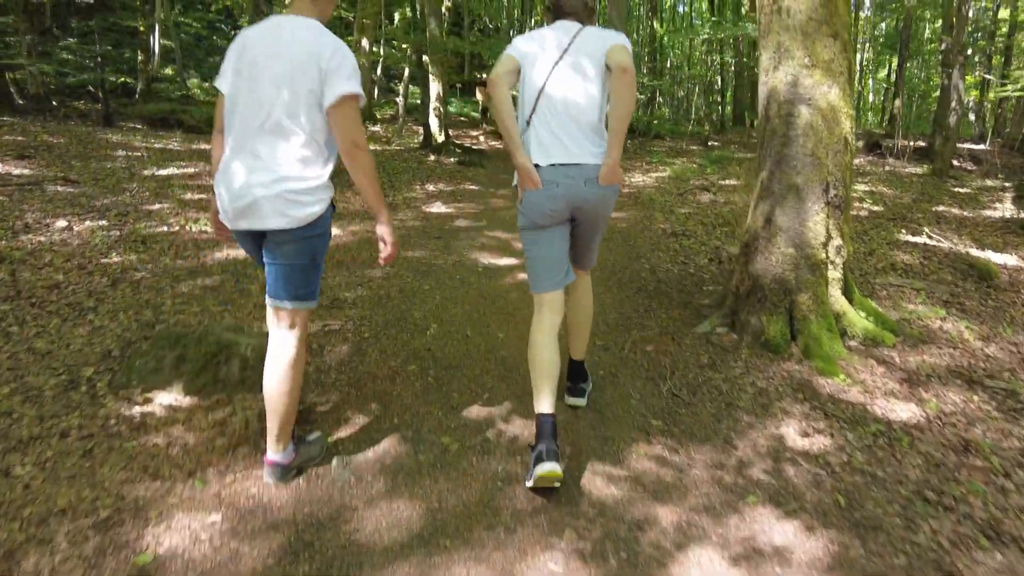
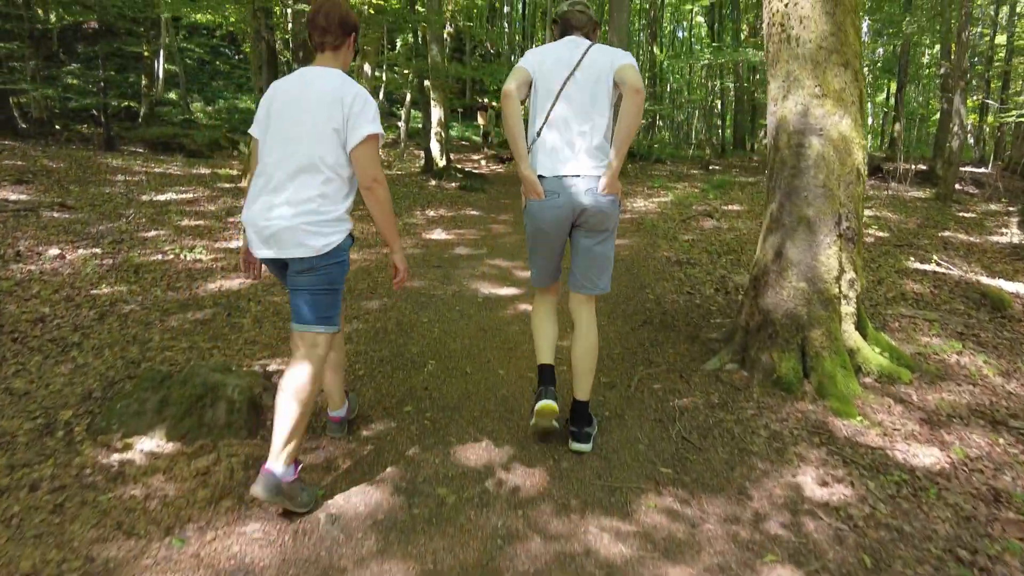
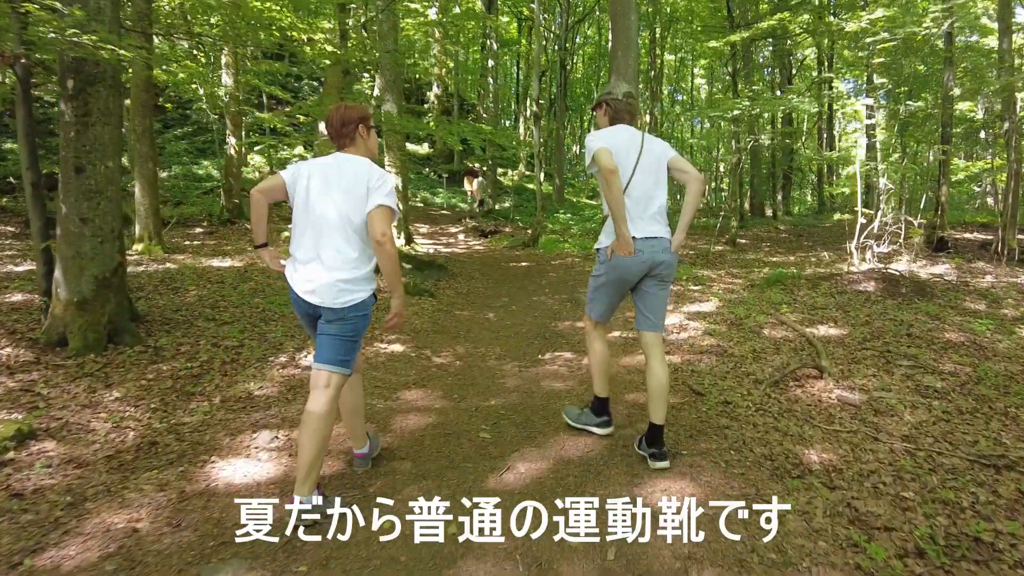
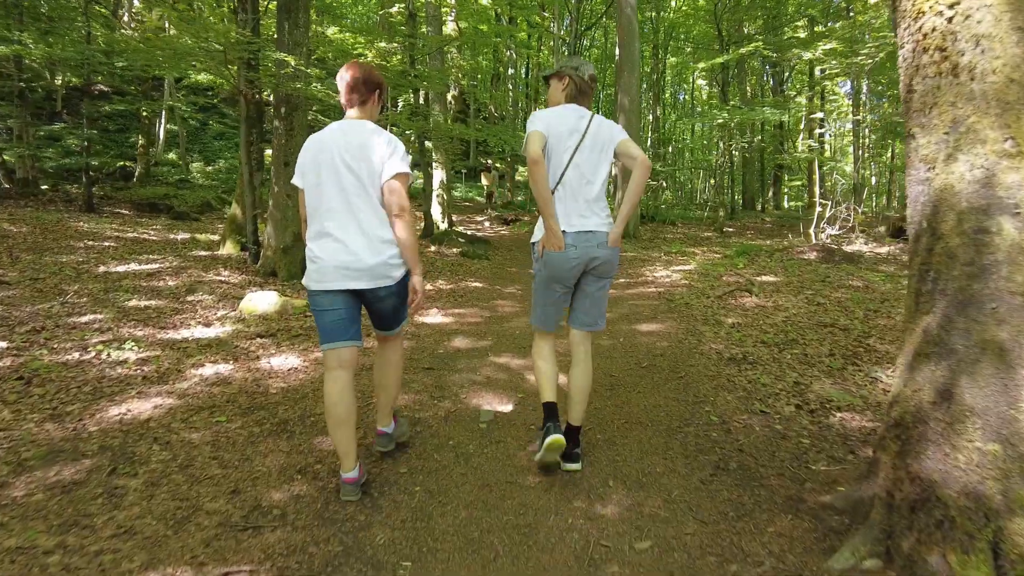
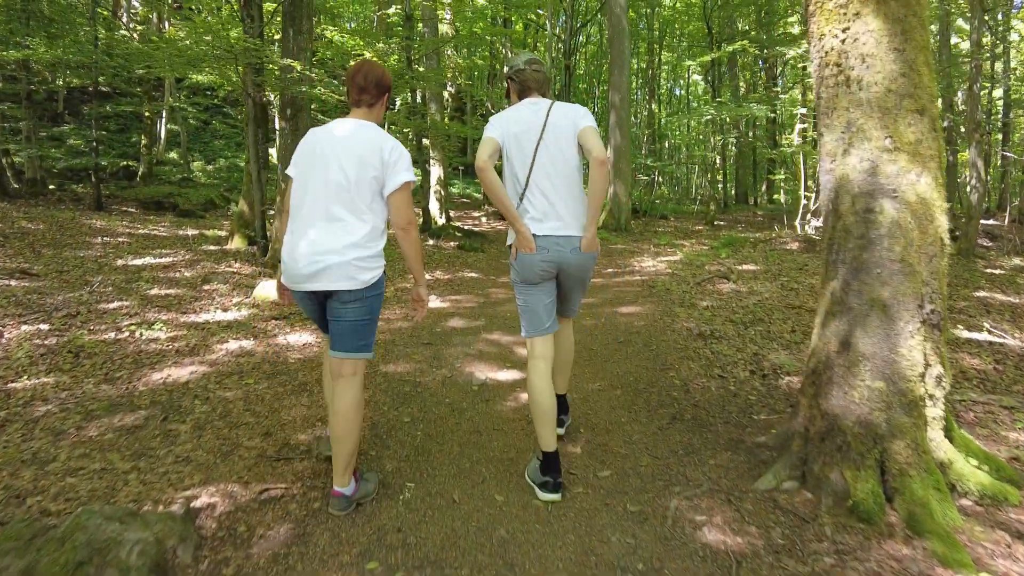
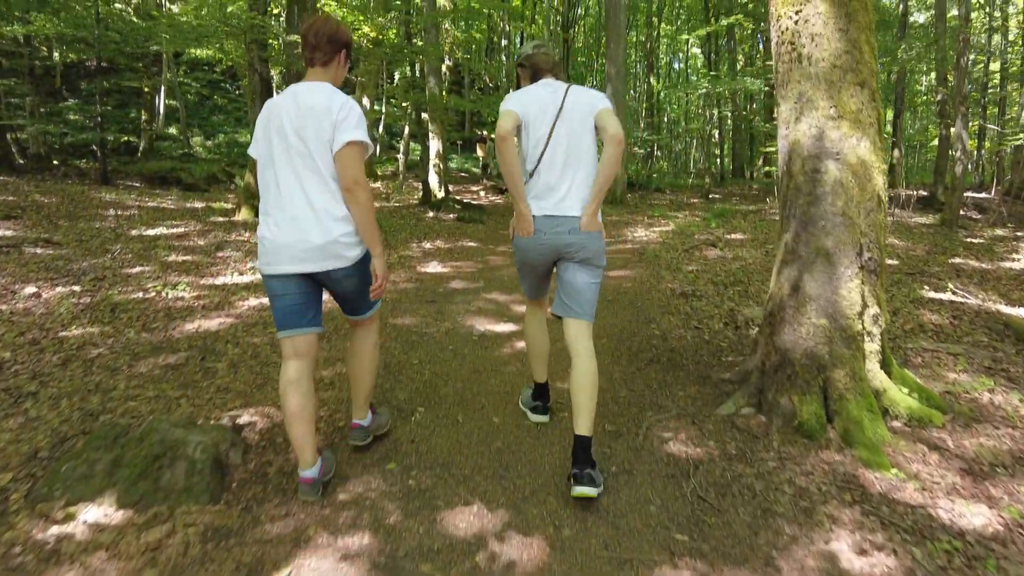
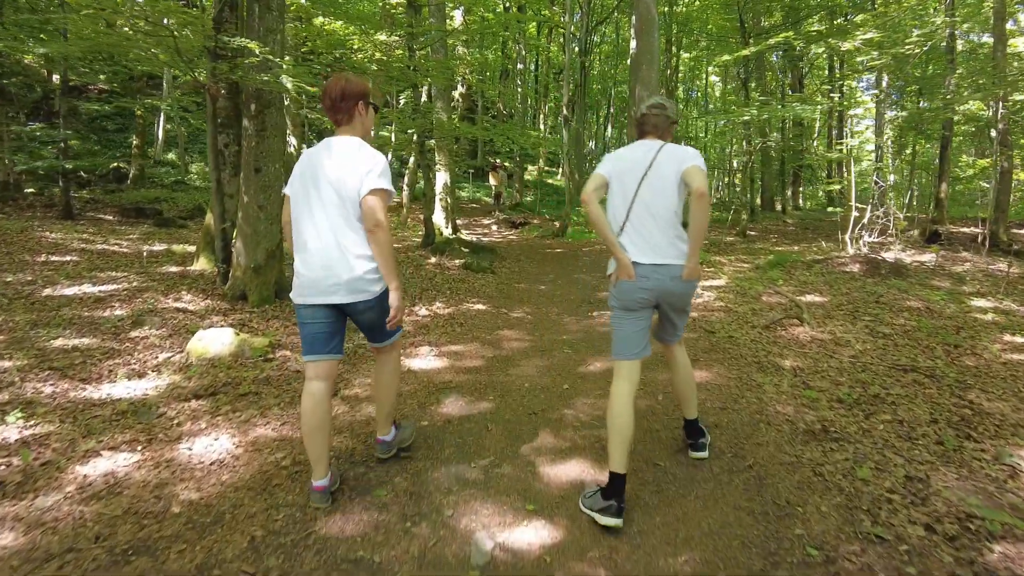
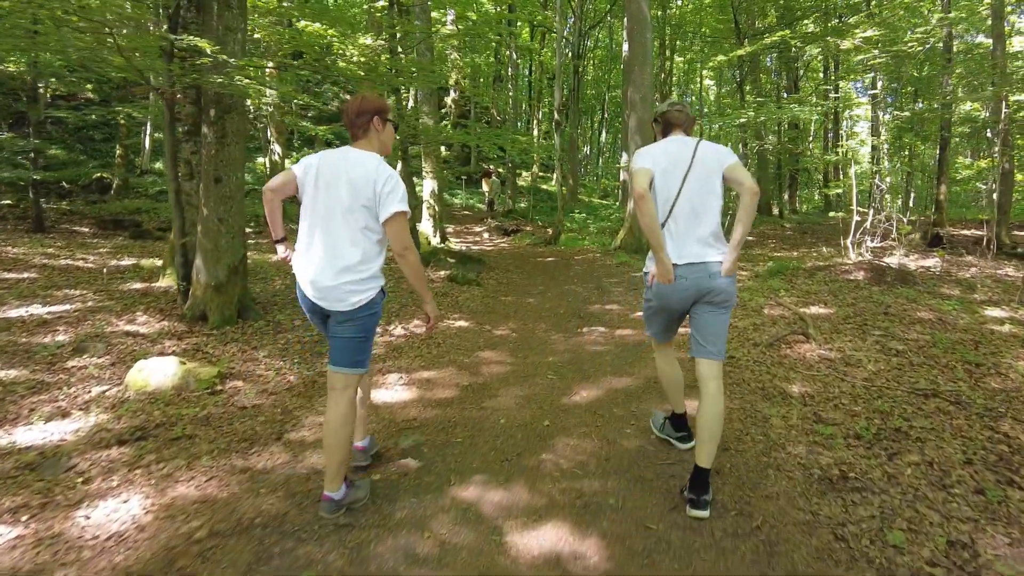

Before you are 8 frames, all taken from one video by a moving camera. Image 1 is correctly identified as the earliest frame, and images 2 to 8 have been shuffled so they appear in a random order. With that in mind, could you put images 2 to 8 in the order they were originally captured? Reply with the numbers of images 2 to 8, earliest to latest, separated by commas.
2, 6, 5, 4, 7, 8, 3
